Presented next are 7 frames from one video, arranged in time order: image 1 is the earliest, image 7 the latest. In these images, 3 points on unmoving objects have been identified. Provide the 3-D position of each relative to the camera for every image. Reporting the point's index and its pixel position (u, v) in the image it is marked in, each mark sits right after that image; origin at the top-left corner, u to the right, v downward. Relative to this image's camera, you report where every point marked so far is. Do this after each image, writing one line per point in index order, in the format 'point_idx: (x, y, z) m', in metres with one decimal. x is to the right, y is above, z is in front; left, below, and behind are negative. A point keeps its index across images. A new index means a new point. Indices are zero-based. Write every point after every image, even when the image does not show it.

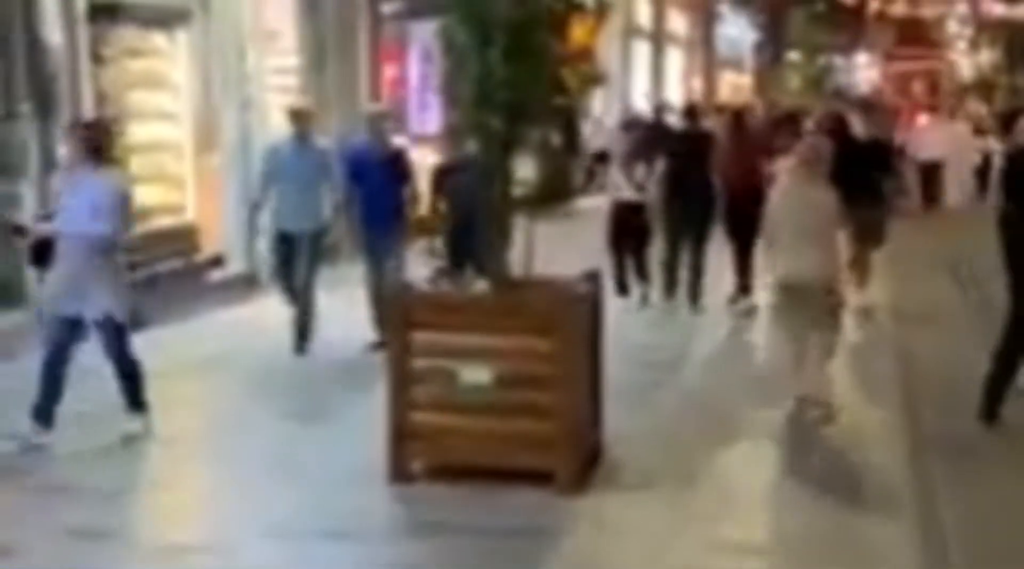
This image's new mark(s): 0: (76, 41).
0: (-5.0, +2.8, +16.1) m
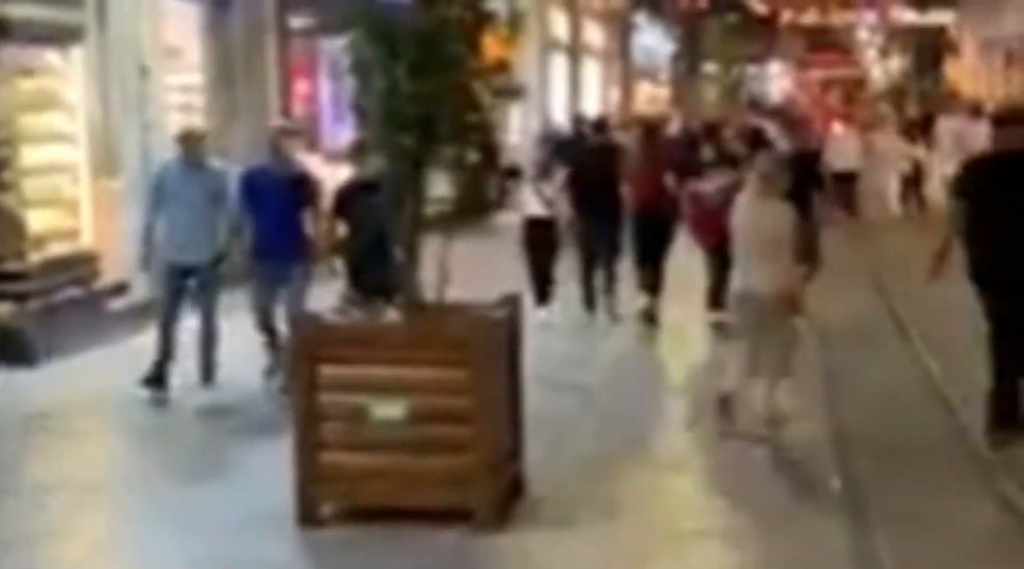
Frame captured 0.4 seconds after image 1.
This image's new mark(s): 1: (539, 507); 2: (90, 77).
0: (-6.0, +2.4, +15.3) m
1: (+0.2, -1.6, +9.8) m
2: (-5.3, +2.6, +17.6) m
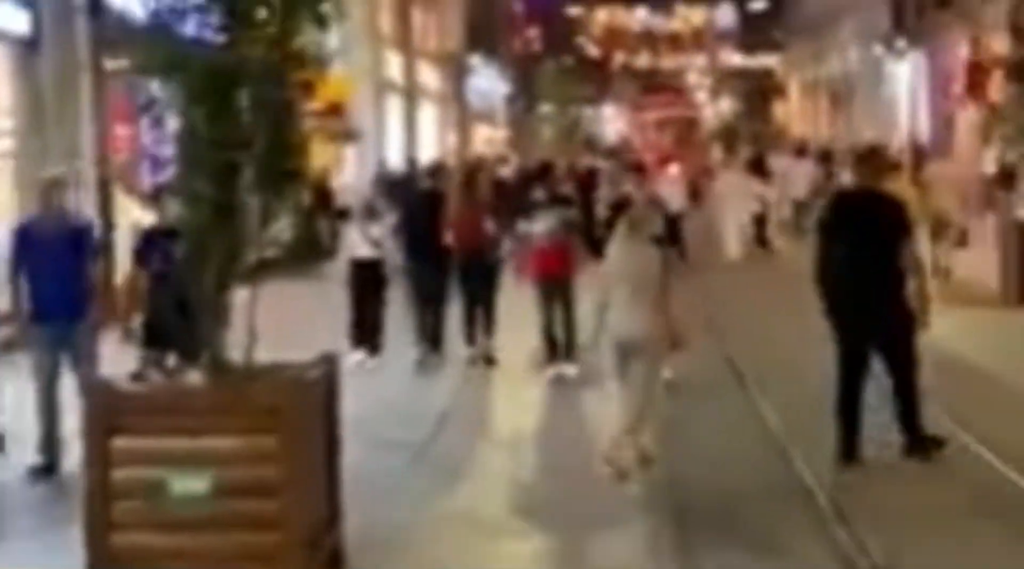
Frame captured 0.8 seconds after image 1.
0: (-7.8, +1.8, +14.1) m
1: (-1.0, -1.9, +9.2) m
2: (-7.4, +1.9, +16.5) m
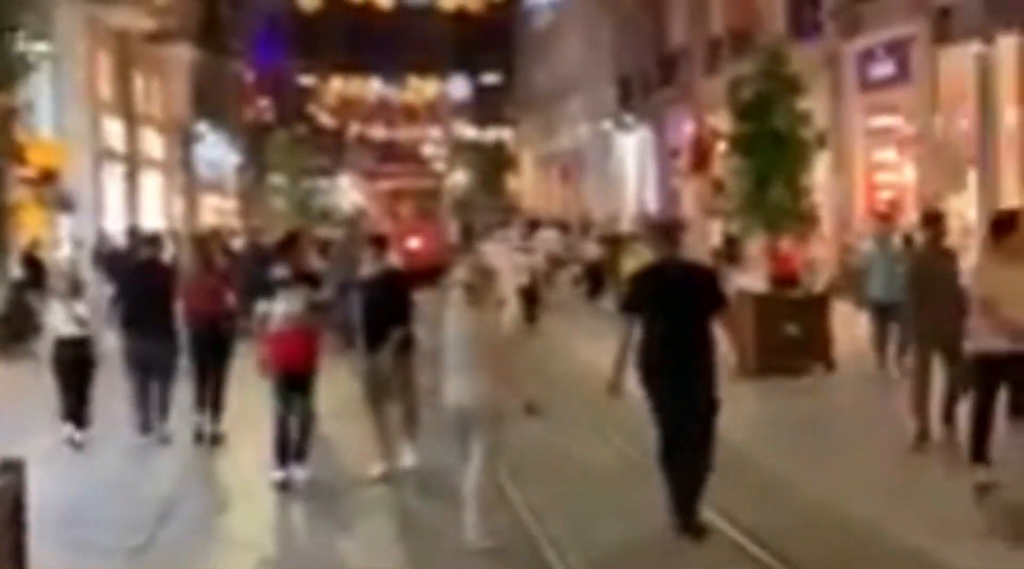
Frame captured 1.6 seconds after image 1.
0: (-10.2, +1.0, +11.2) m
1: (-2.5, -2.5, +7.5) m
2: (-10.2, +1.0, +13.6) m
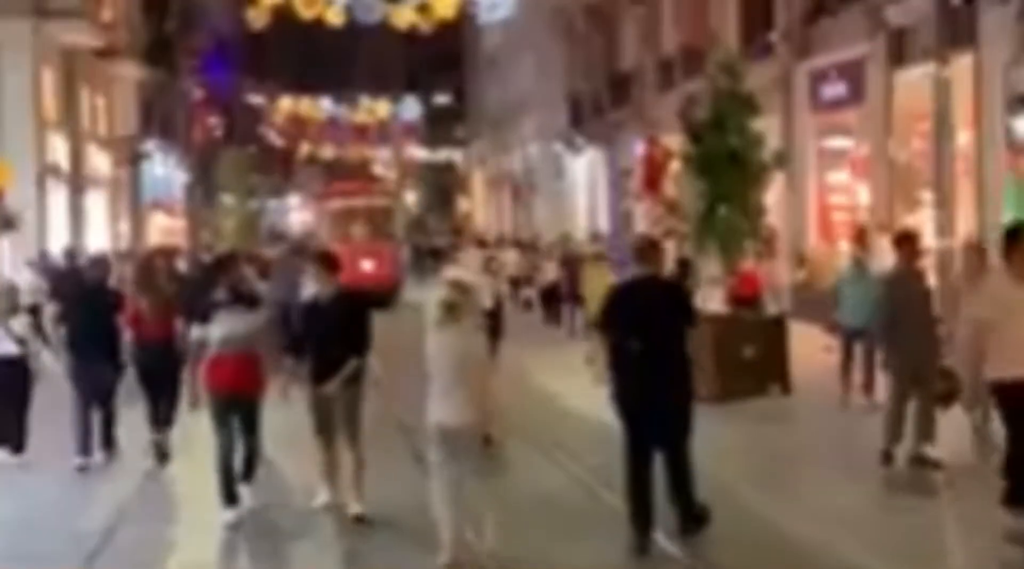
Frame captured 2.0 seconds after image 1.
0: (-10.5, +0.8, +10.3) m
1: (-2.7, -2.6, +6.9) m
2: (-10.6, +0.8, +12.8) m
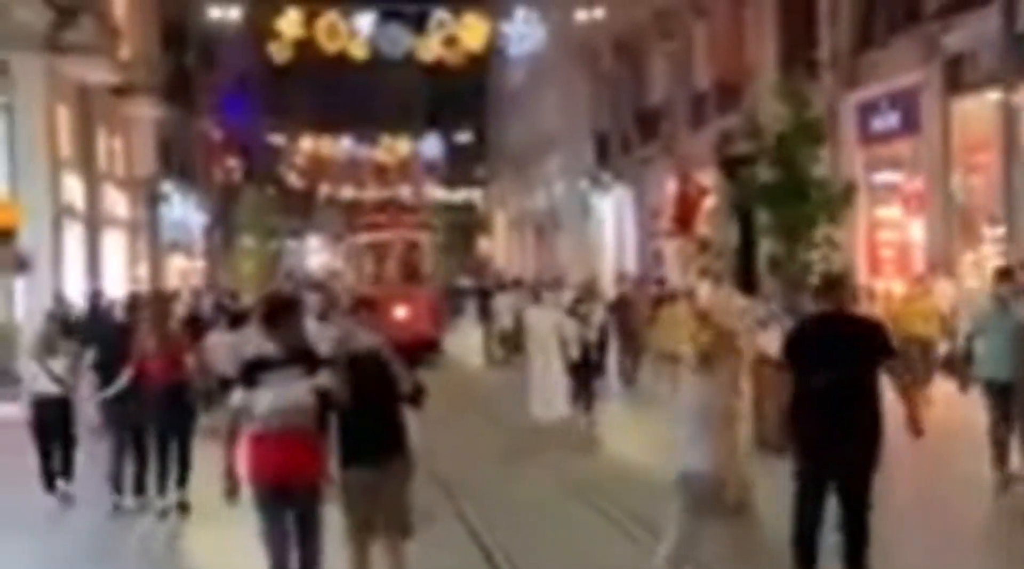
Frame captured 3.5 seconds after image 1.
0: (-9.9, +0.5, +8.7) m
1: (-2.1, -2.8, +5.0) m
2: (-10.0, +0.4, +11.1) m
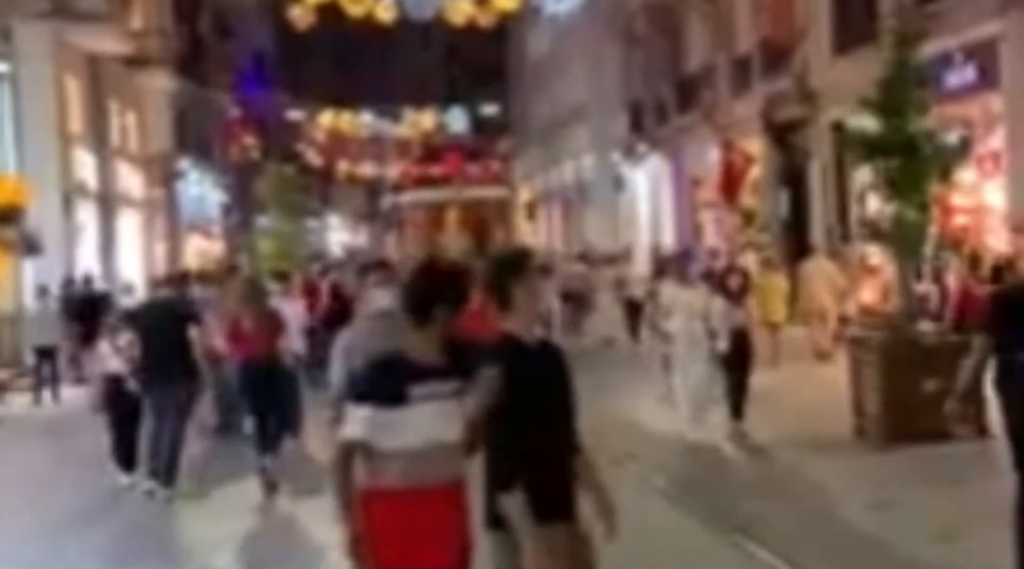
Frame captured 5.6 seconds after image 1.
0: (-9.2, +0.5, +6.1) m
1: (-1.4, -2.7, +2.4) m
2: (-9.3, +0.4, +8.5) m
